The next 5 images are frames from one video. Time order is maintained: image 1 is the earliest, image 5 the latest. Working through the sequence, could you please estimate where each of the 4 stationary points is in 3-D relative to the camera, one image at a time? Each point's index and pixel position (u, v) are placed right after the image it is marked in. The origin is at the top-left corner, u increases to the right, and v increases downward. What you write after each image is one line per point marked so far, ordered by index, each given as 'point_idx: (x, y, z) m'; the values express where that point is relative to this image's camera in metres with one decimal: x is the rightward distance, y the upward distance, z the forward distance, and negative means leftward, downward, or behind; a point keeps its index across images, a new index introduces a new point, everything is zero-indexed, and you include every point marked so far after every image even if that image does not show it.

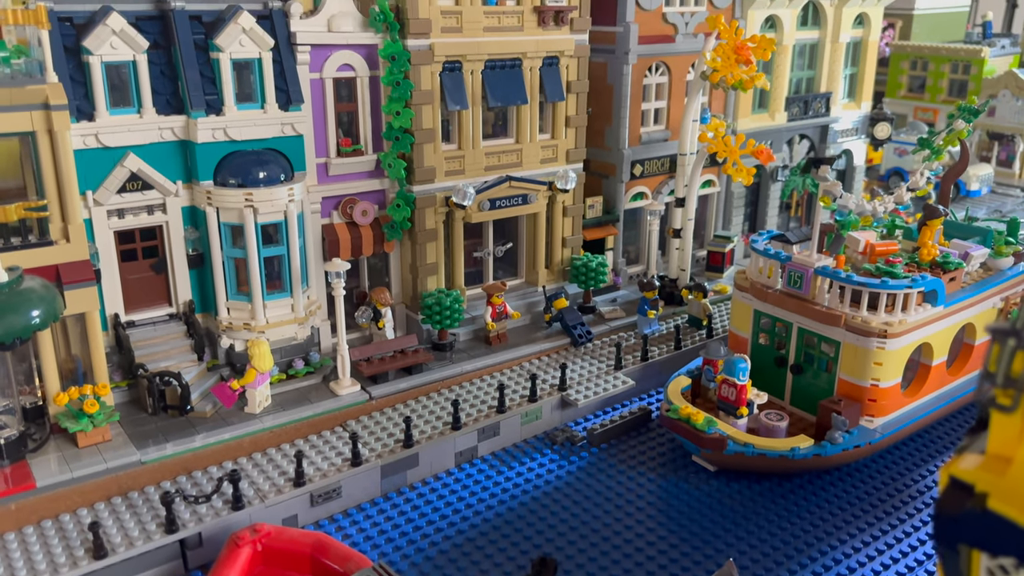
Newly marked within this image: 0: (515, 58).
0: (0.0, +2.2, +8.3) m
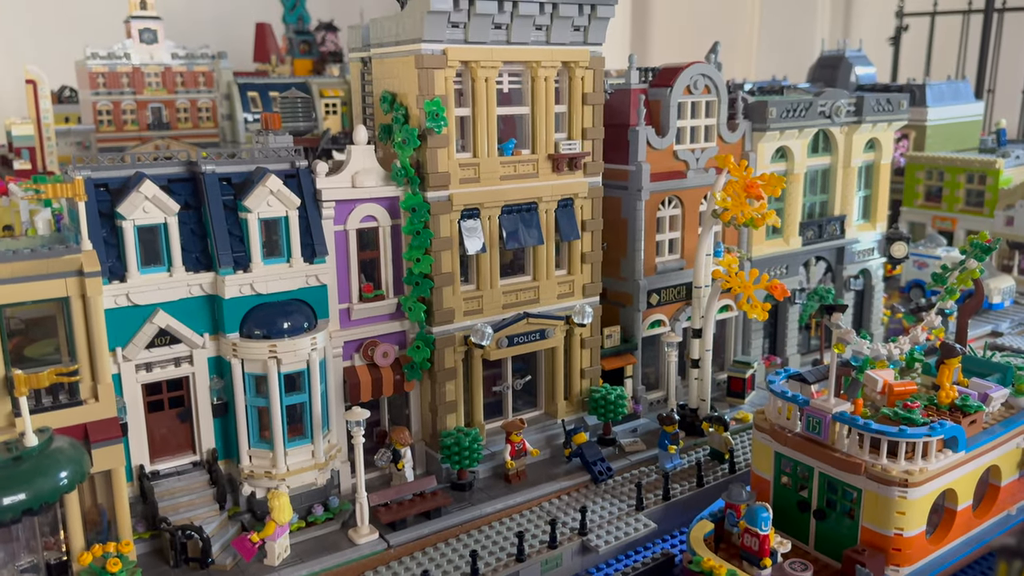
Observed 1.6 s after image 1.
0: (+0.2, +0.9, +8.6) m
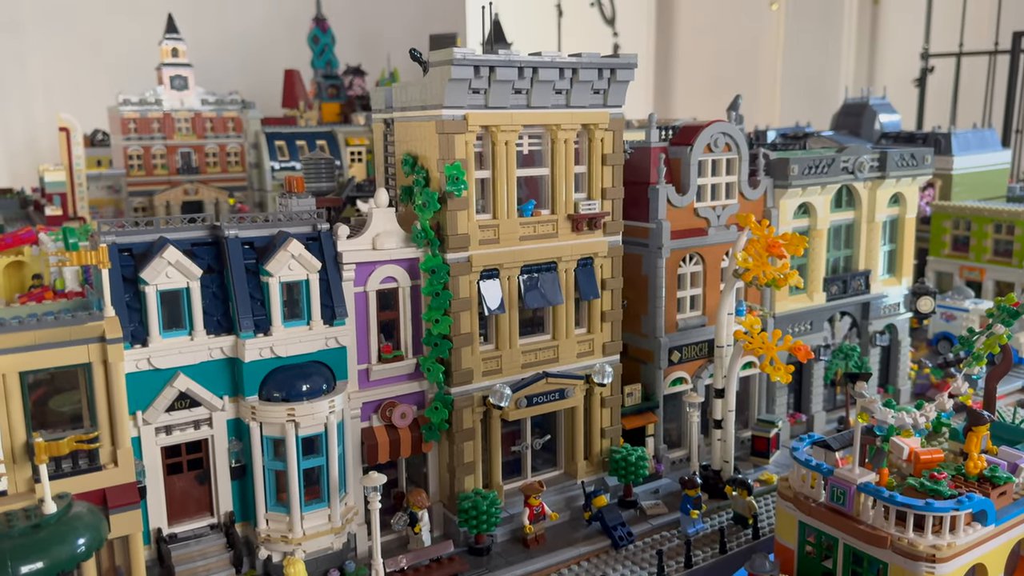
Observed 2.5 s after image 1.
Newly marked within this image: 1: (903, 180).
0: (+0.4, +0.3, +8.6) m
1: (+5.1, +1.4, +11.2) m
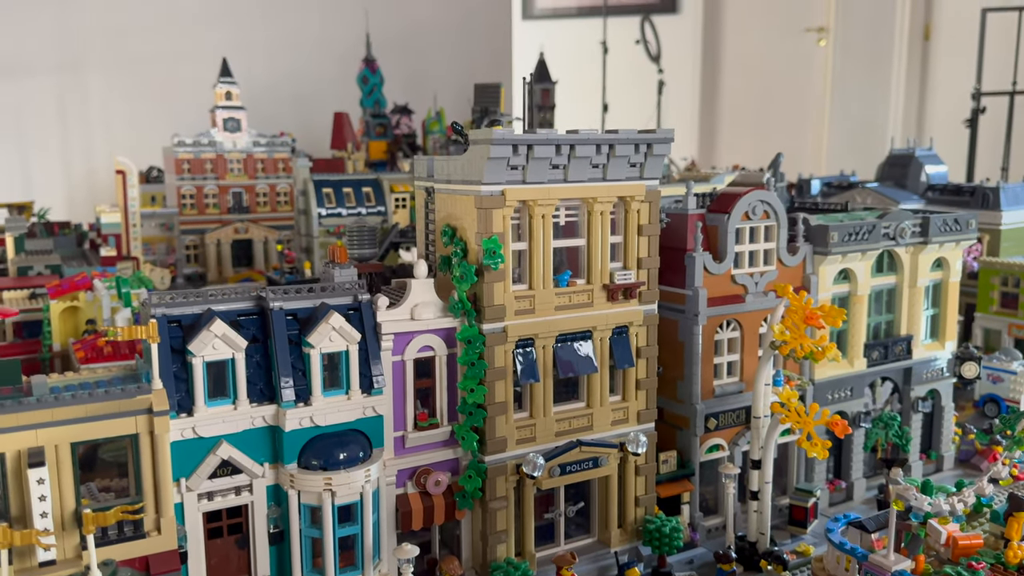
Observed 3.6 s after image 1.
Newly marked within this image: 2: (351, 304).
0: (+0.8, -0.4, +8.7) m
1: (+5.6, +0.6, +11.0) m
2: (-1.5, -0.1, +7.8) m
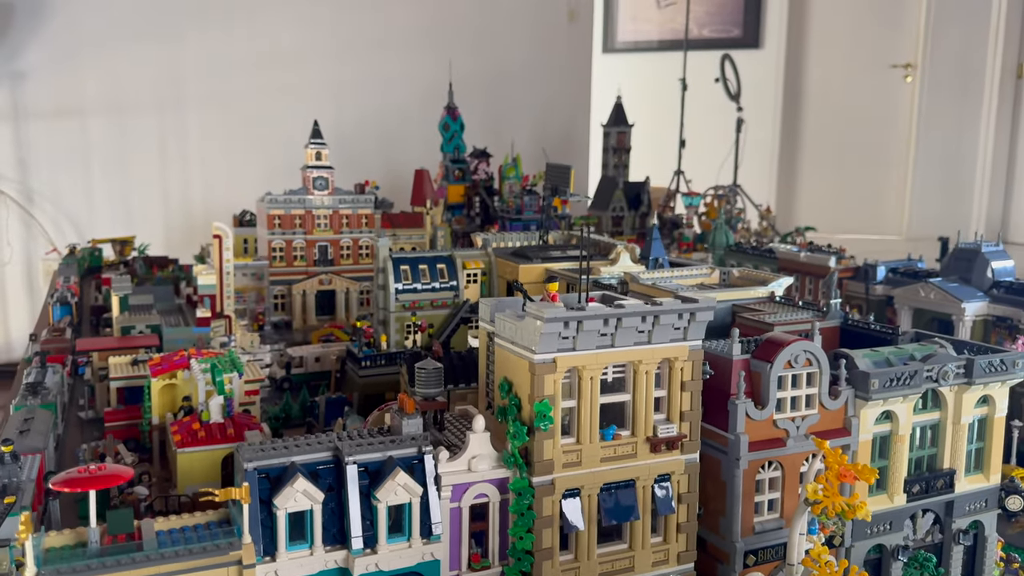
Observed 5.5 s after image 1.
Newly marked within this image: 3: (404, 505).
0: (+1.3, -2.1, +9.4) m
1: (+6.4, -1.3, +11.3) m
2: (-1.0, -1.7, +8.8) m
3: (-1.1, -2.2, +8.6) m
